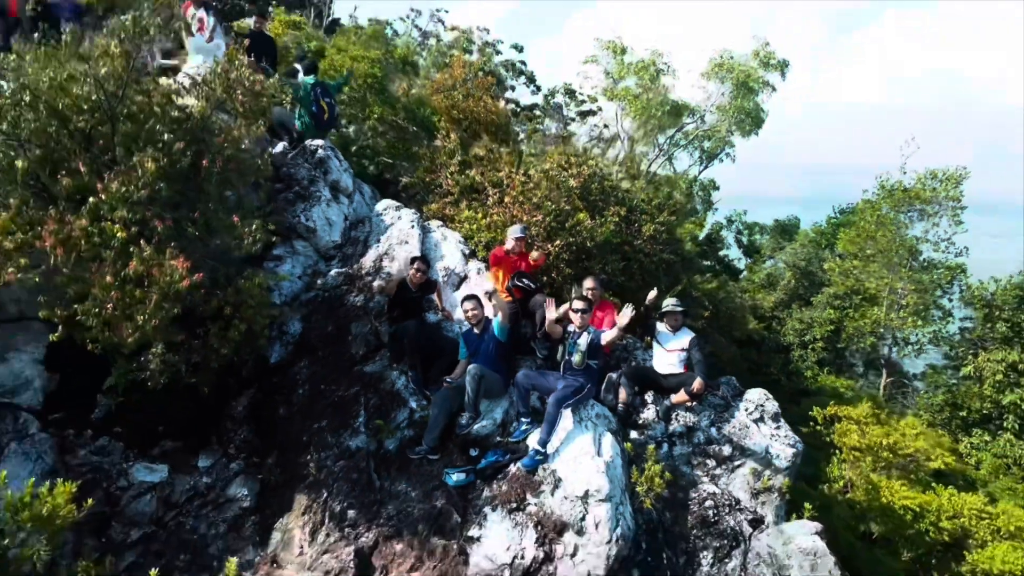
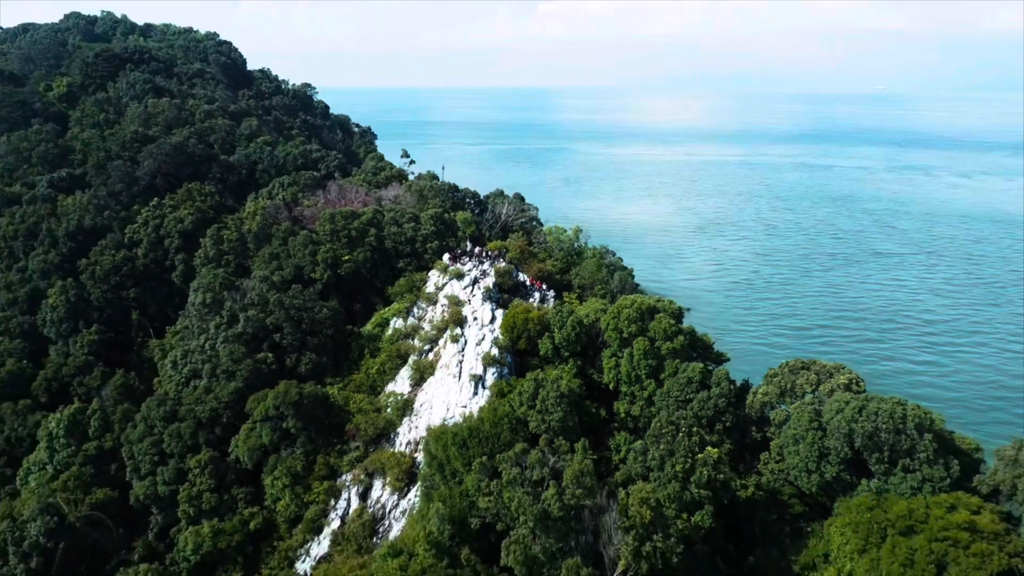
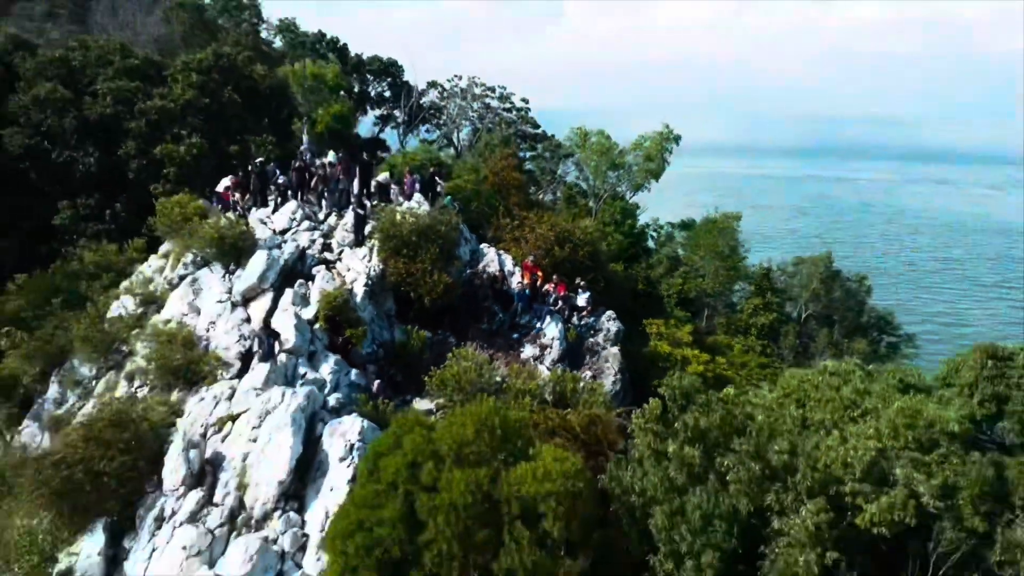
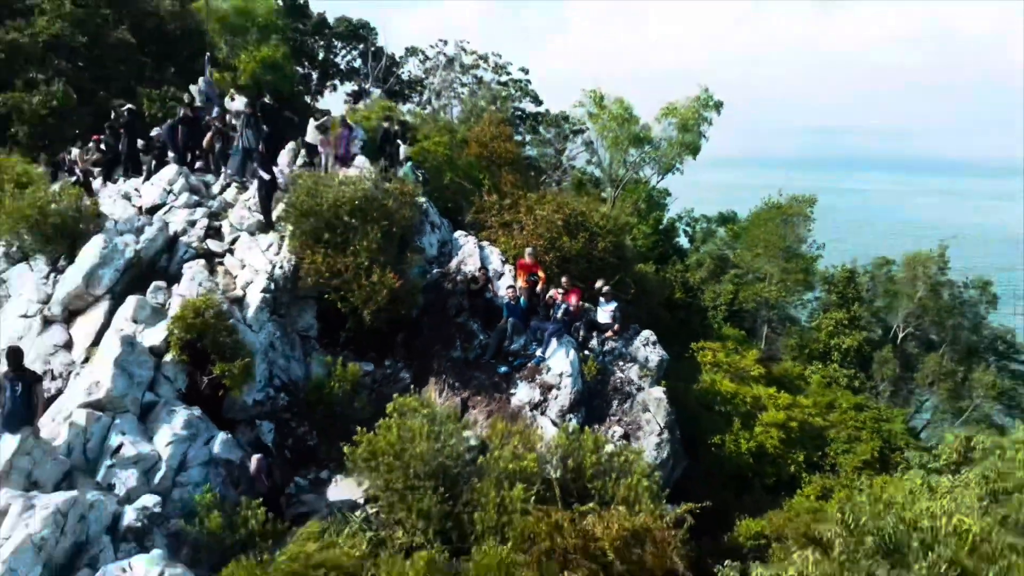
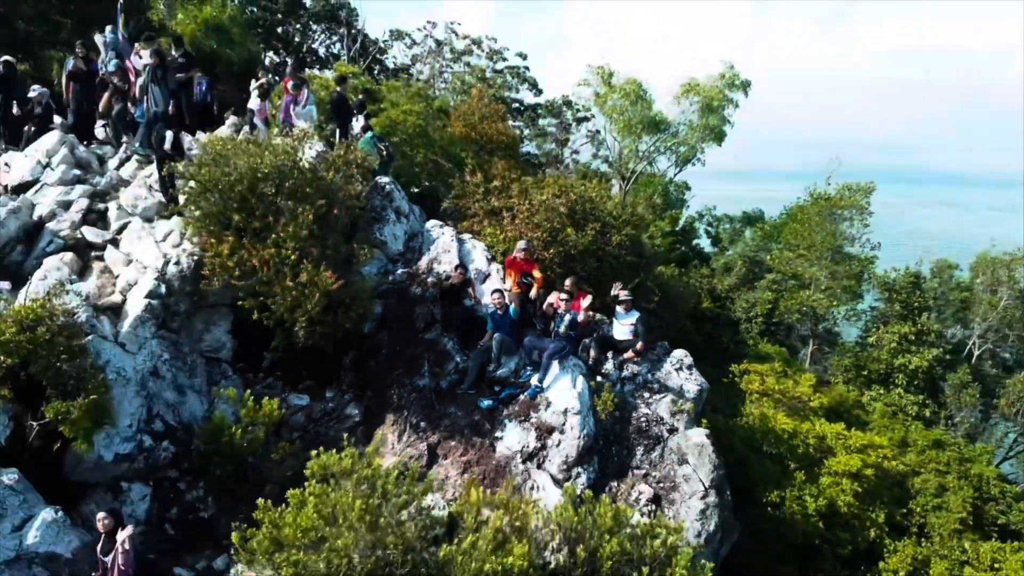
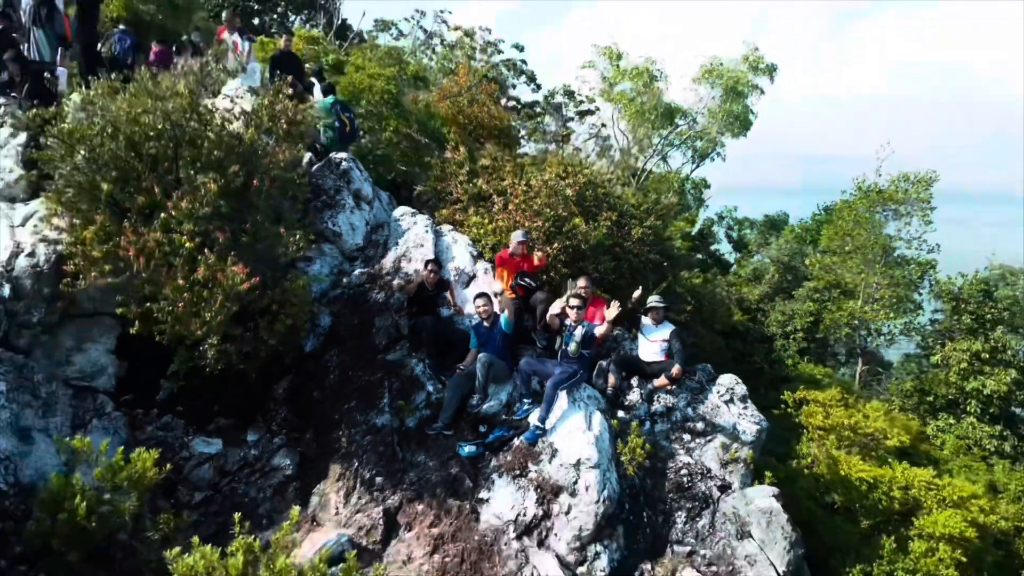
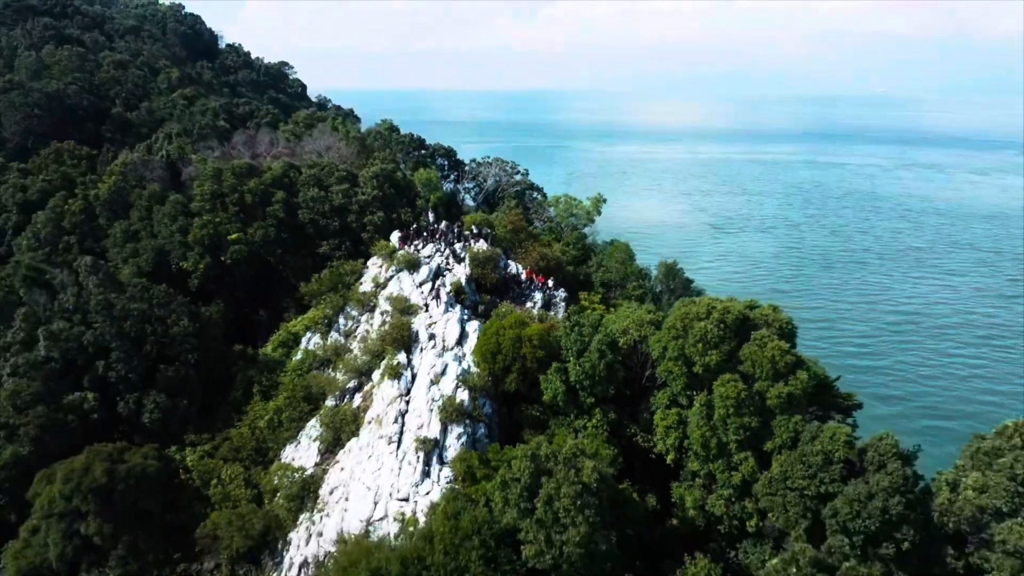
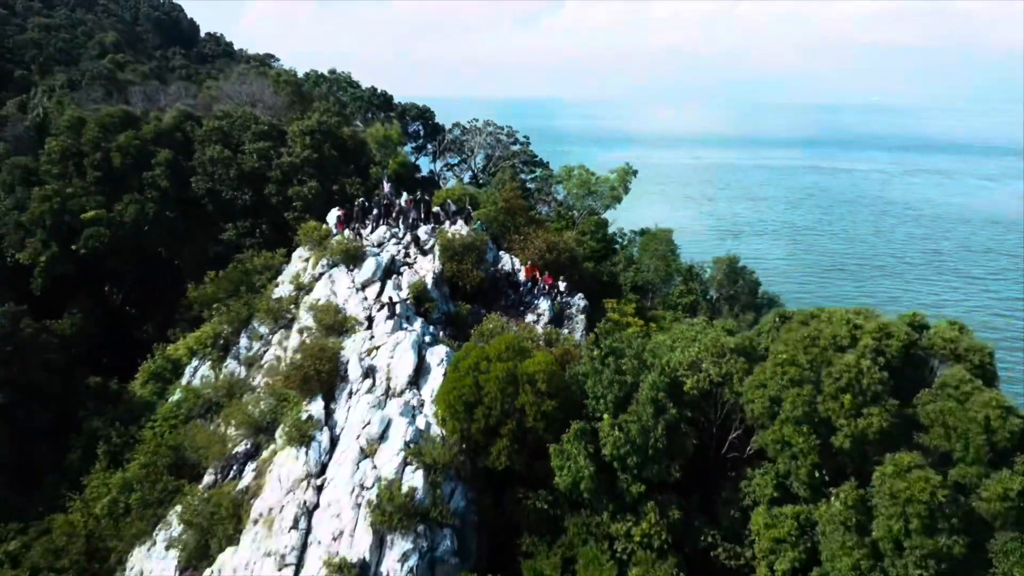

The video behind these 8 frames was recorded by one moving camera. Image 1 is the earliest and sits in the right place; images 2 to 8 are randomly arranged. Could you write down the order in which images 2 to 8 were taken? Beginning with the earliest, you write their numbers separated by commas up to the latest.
6, 5, 4, 3, 8, 7, 2
